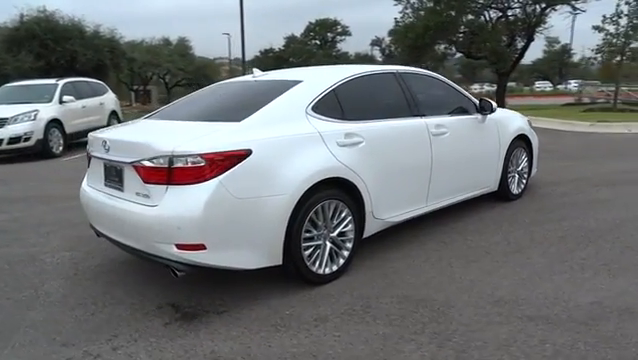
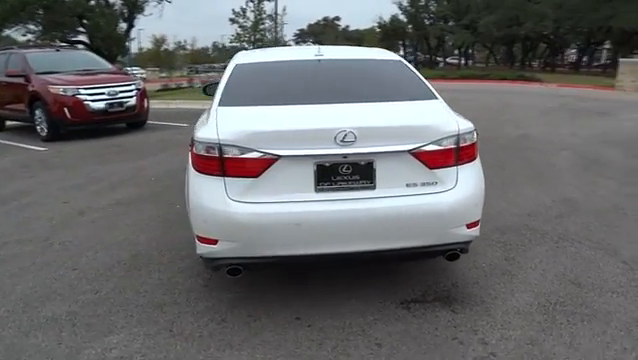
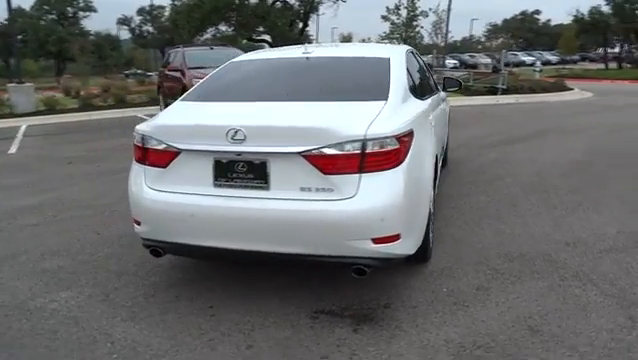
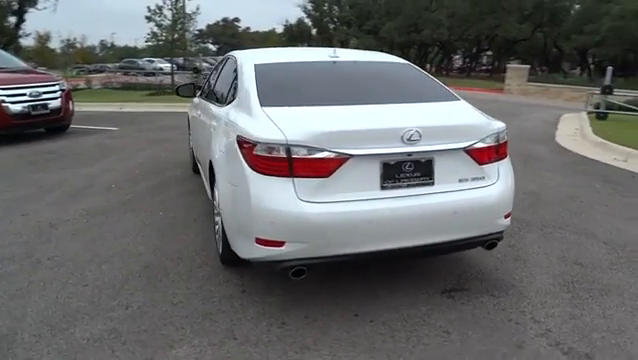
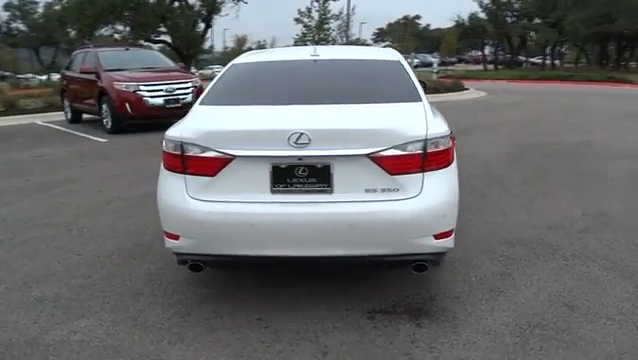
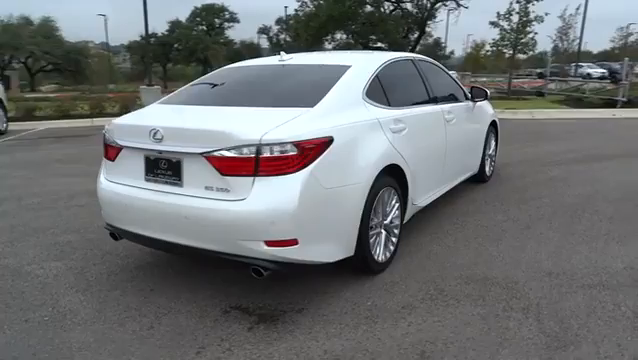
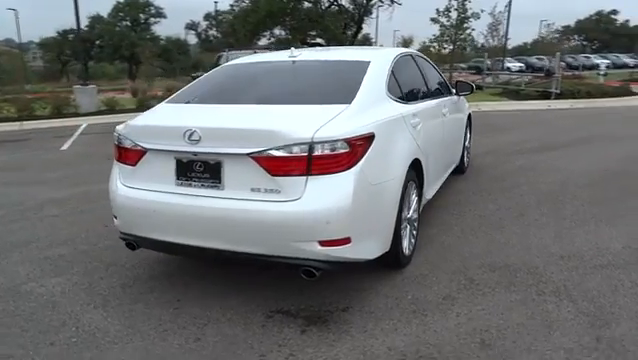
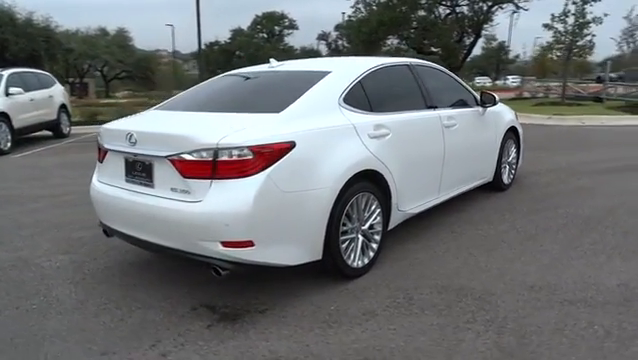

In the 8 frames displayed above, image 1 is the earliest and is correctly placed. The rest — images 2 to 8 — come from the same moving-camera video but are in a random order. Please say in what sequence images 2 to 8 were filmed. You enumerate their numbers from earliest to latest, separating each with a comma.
8, 6, 7, 3, 5, 2, 4
